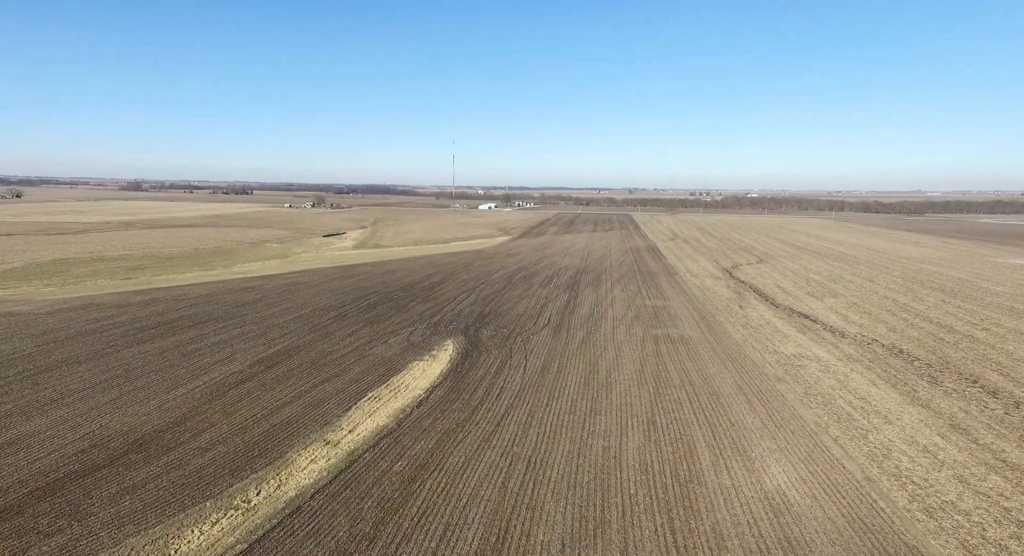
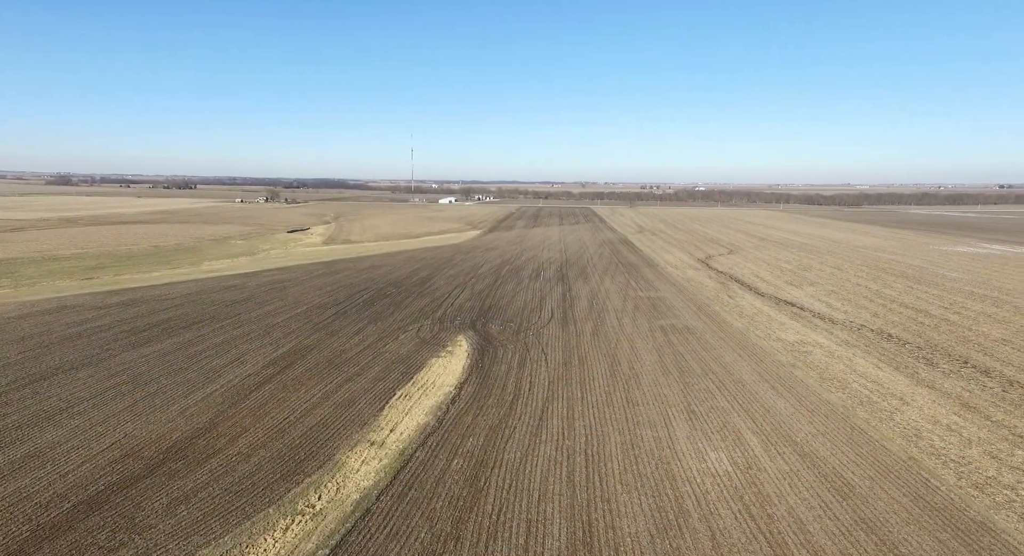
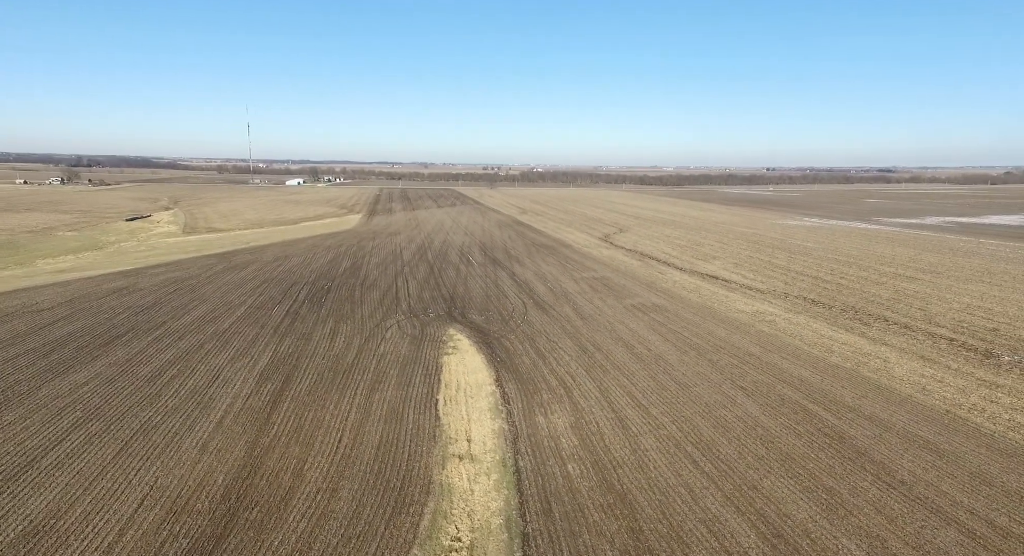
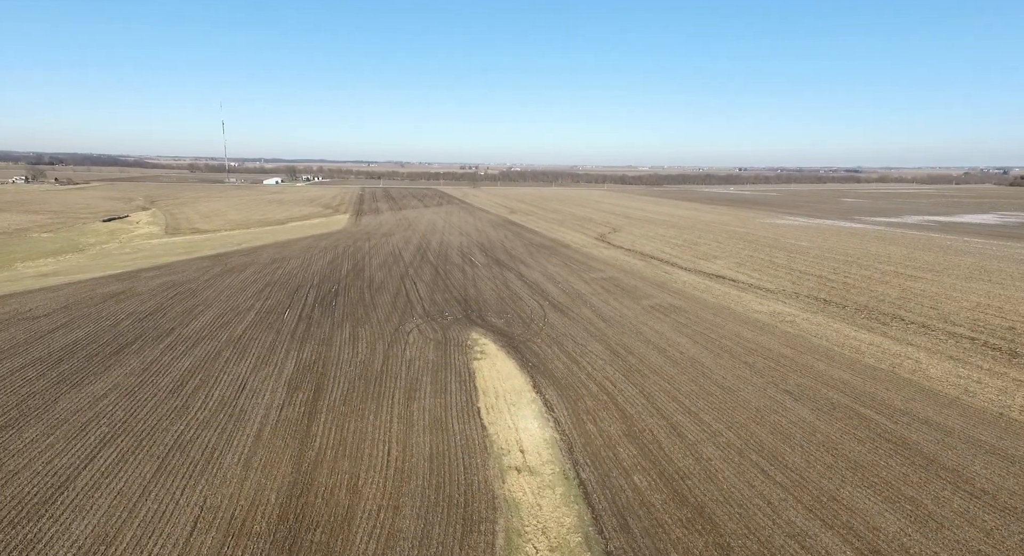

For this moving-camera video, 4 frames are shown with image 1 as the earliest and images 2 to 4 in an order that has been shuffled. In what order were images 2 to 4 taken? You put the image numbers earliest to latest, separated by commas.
2, 3, 4
